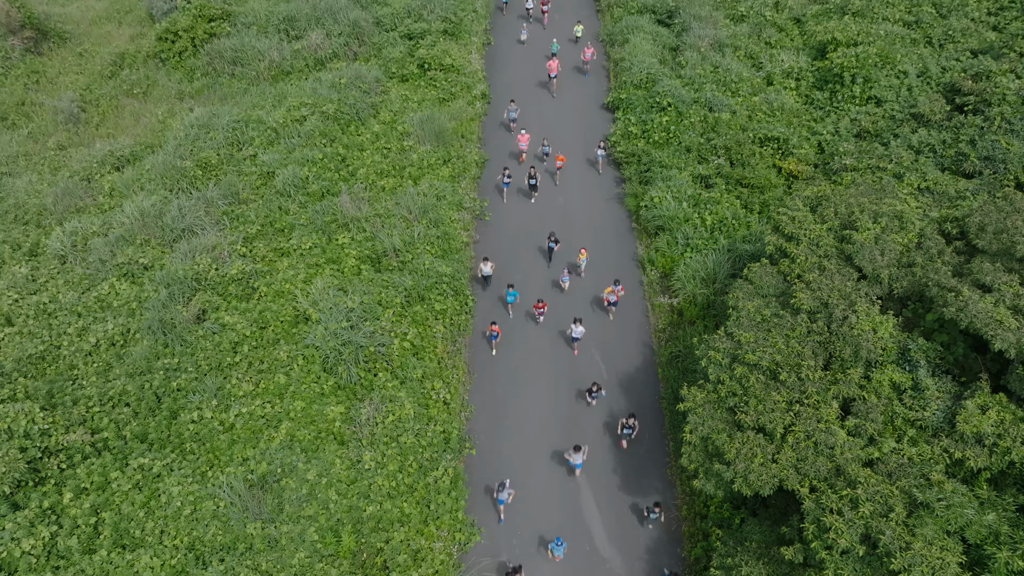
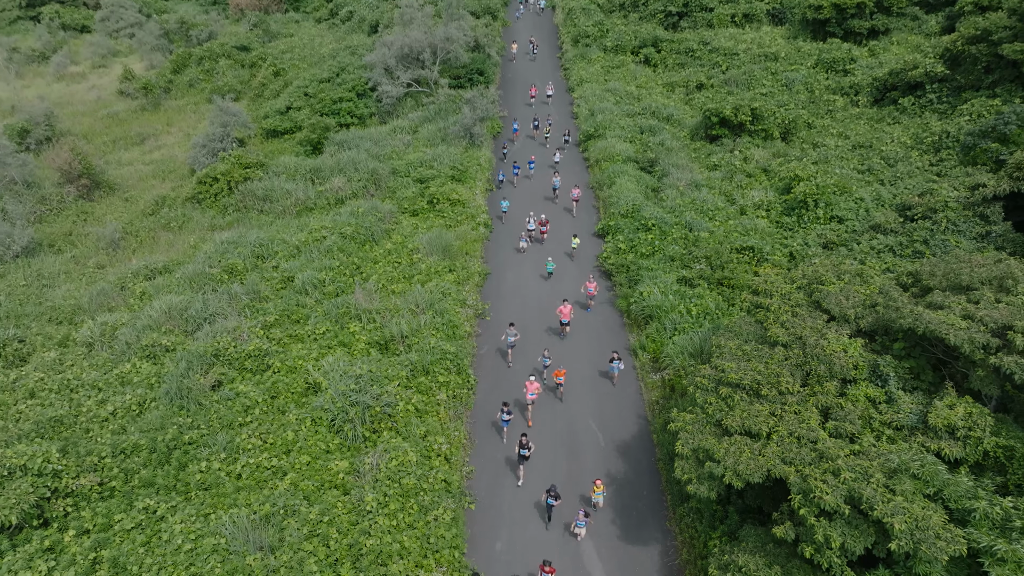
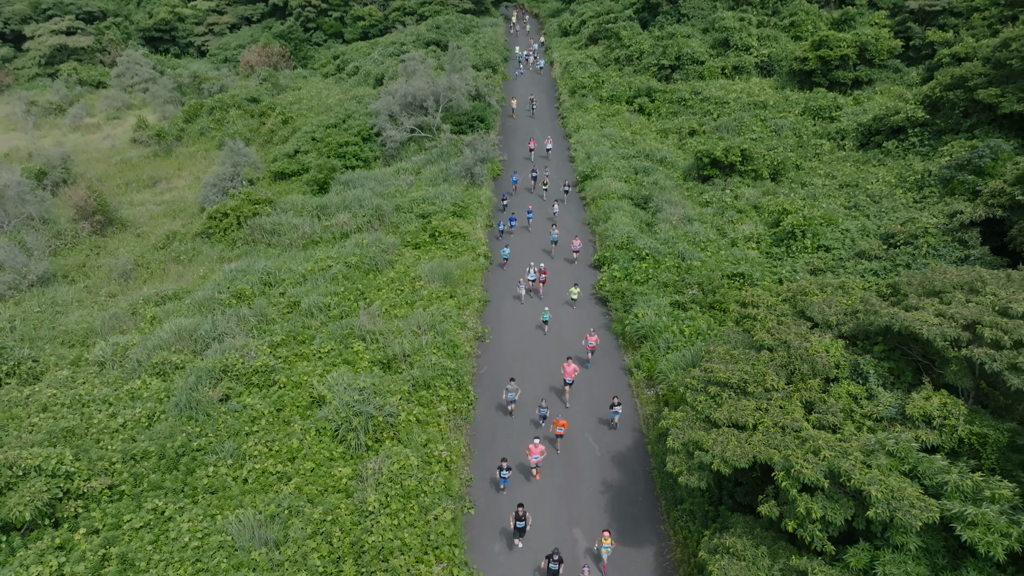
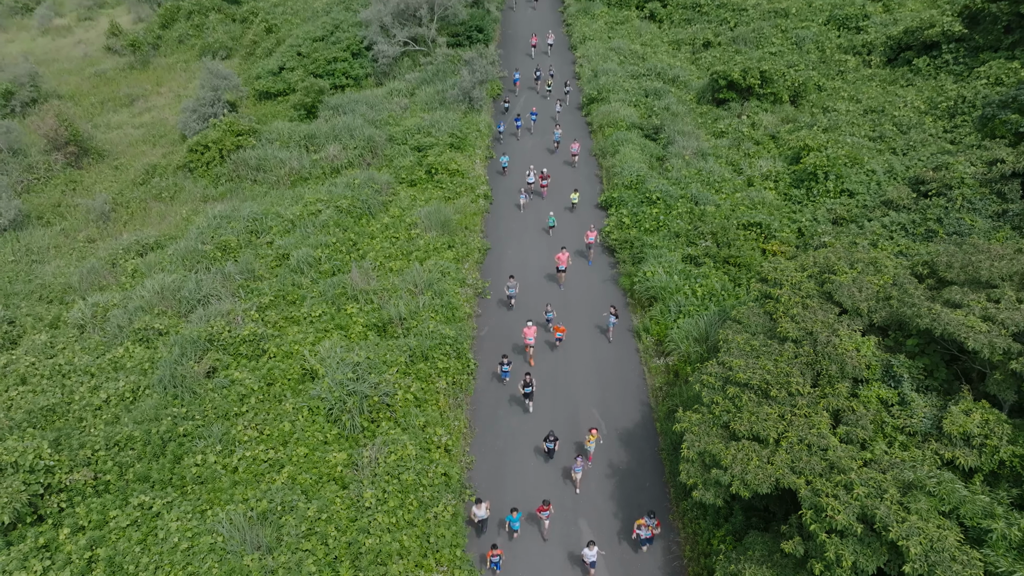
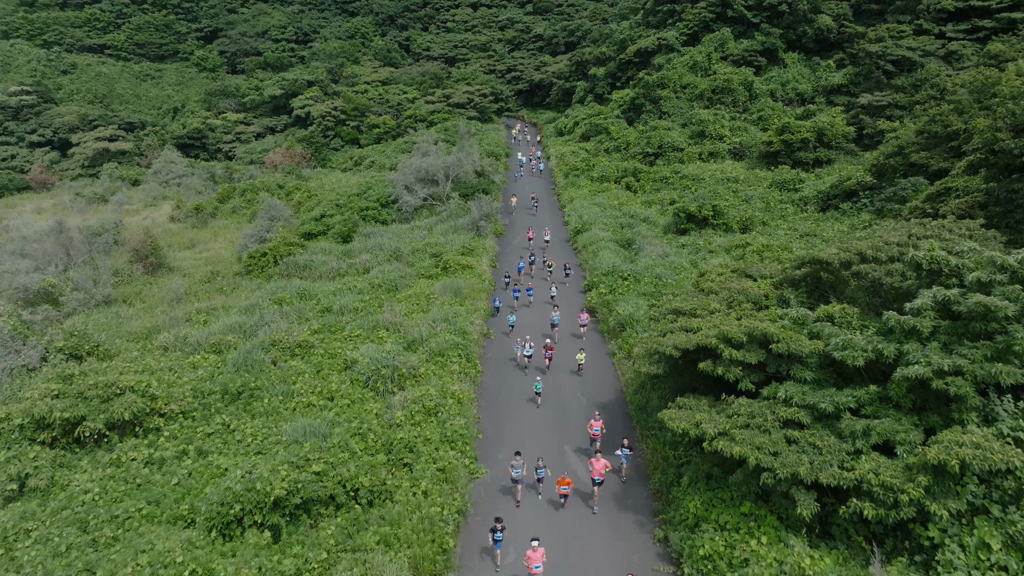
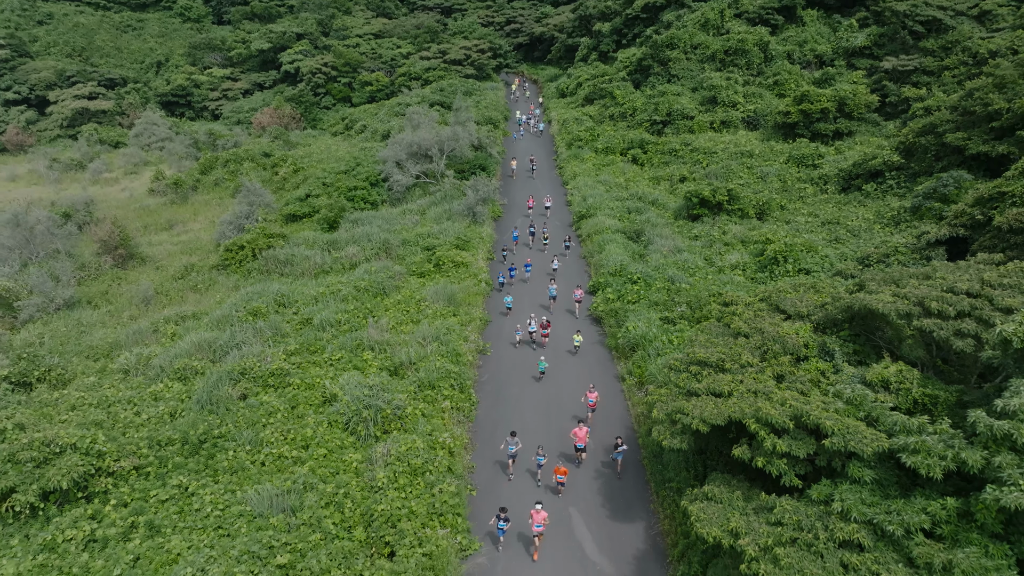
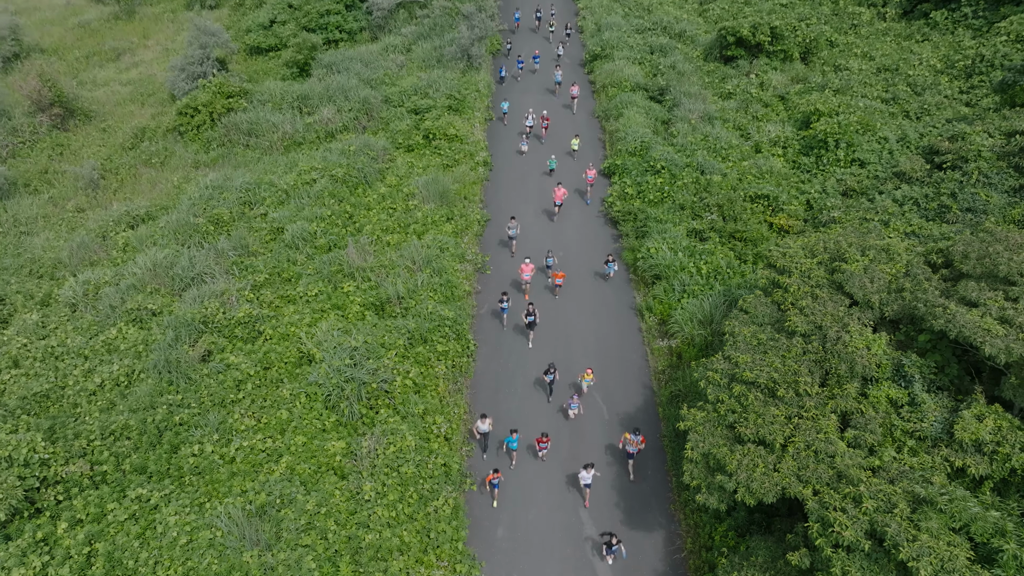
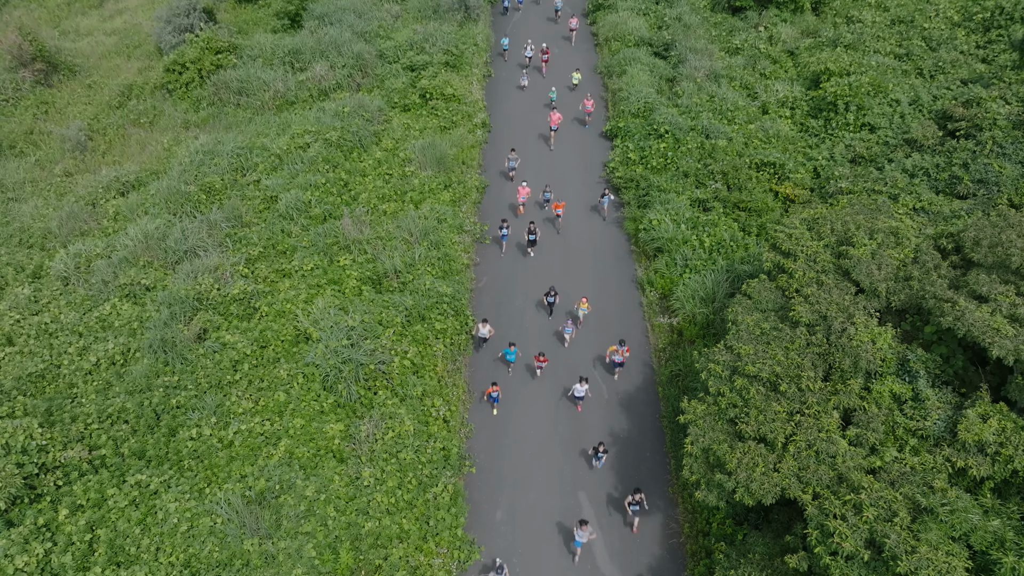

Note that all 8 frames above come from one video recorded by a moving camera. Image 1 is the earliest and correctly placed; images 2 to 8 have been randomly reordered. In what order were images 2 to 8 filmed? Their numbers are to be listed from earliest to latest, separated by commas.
8, 7, 4, 2, 3, 6, 5
